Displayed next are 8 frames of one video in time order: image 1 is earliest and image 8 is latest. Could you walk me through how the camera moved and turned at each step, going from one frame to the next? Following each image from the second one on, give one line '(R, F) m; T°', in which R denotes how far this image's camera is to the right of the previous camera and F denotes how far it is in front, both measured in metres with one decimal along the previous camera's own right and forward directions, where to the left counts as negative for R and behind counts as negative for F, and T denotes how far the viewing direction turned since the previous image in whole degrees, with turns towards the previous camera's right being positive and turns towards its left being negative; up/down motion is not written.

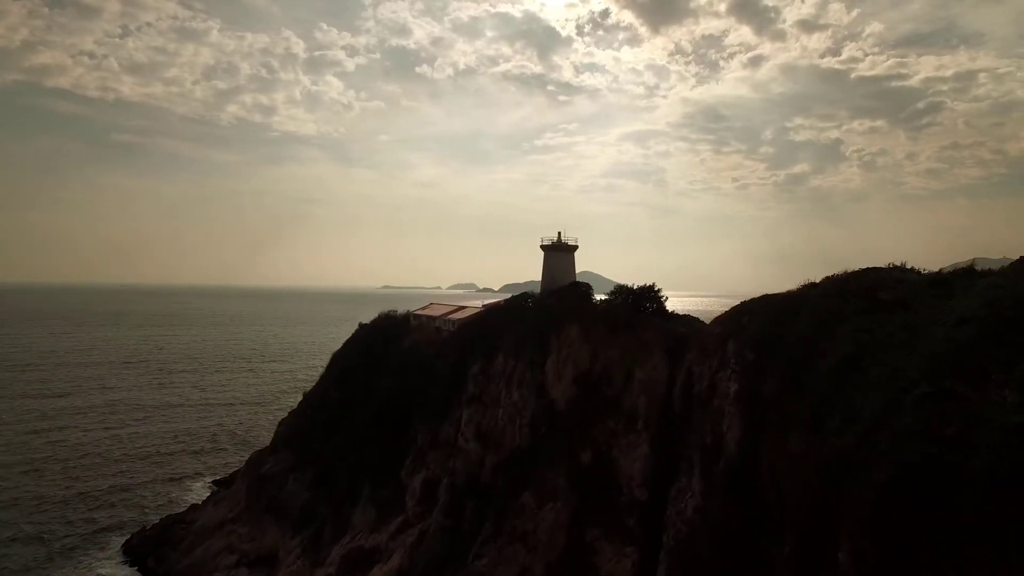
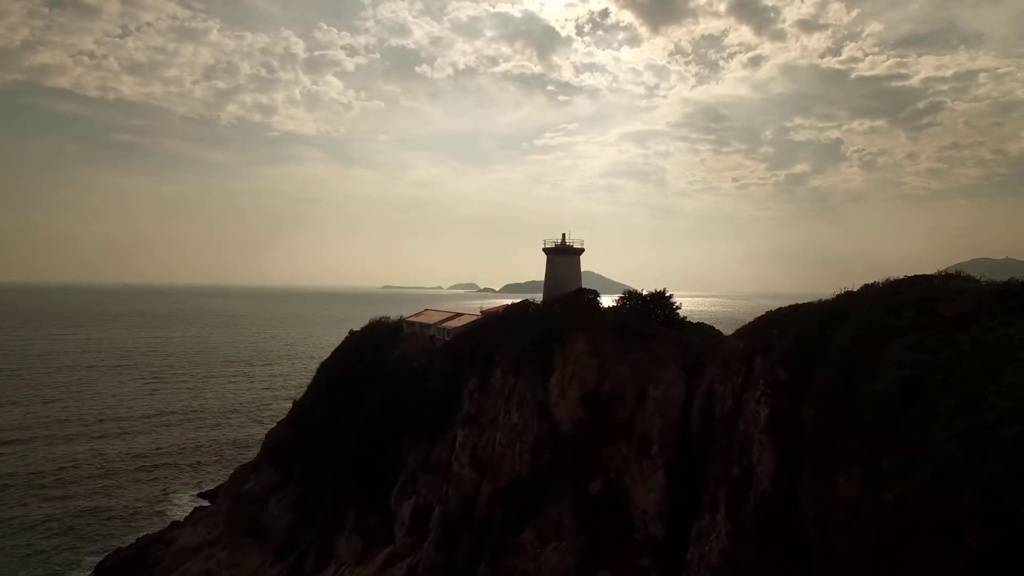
(0.0, +1.2) m; 0°
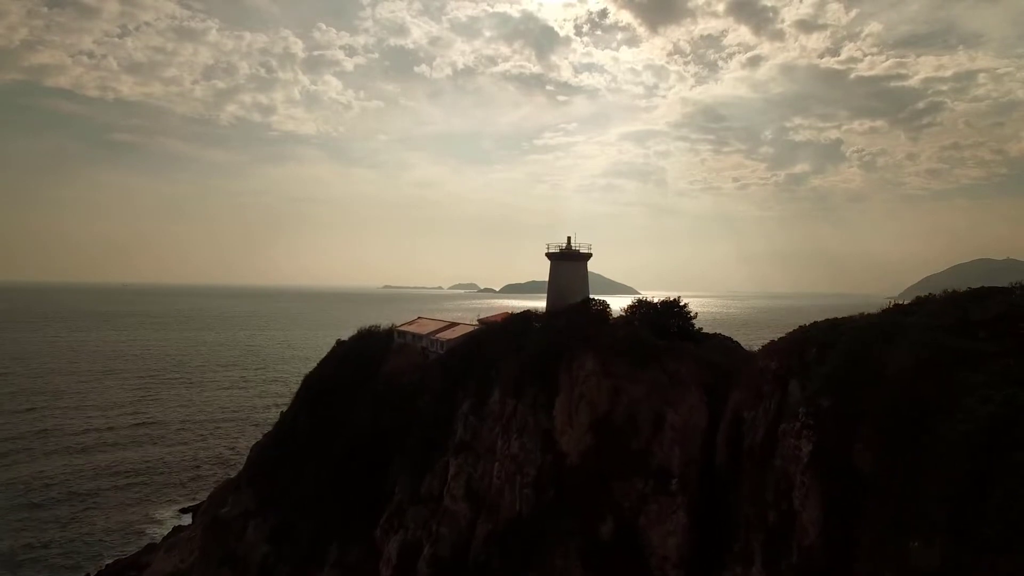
(-0.7, +0.4) m; 0°
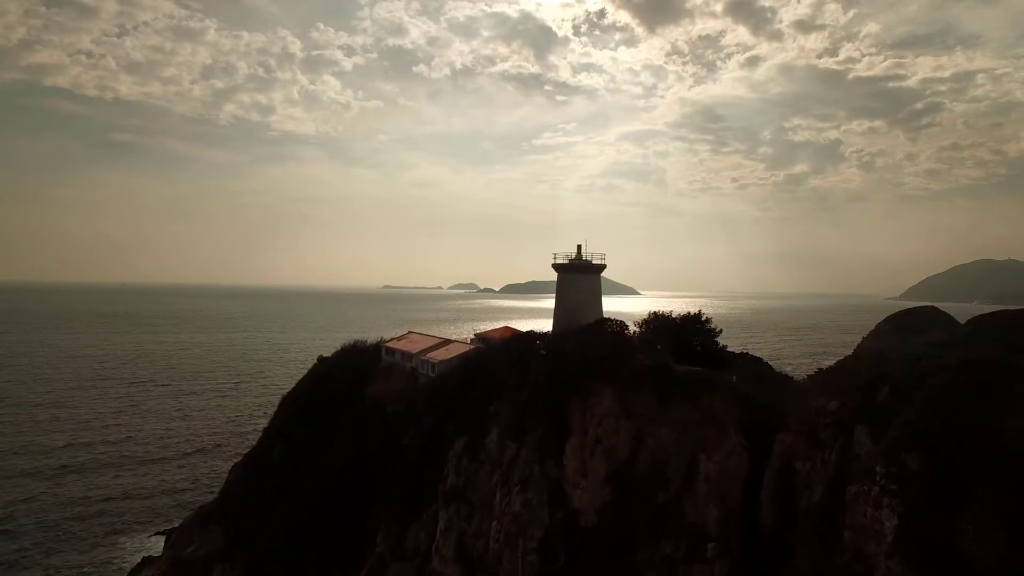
(-1.5, 0.0) m; 0°
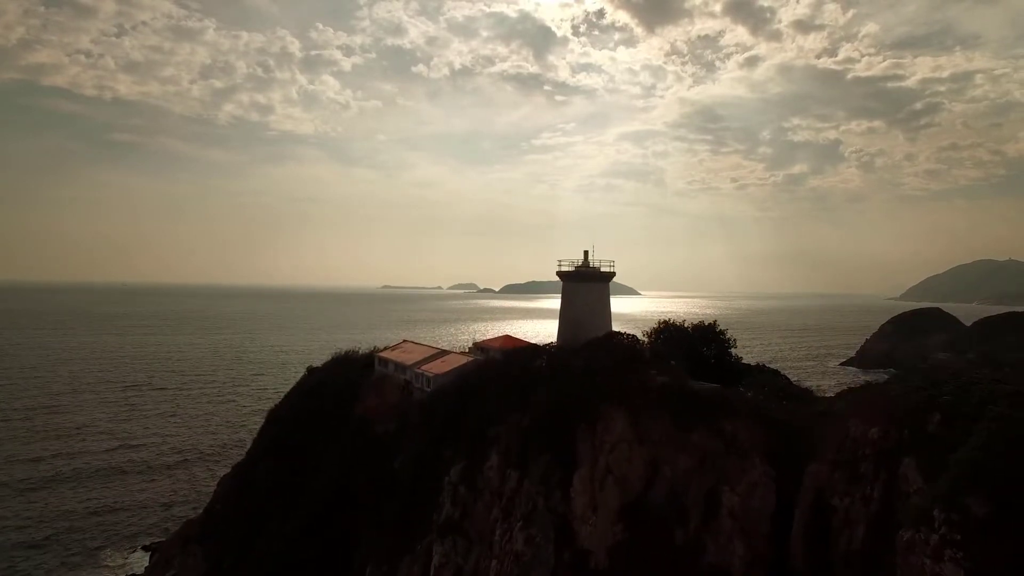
(-1.0, -0.2) m; 0°
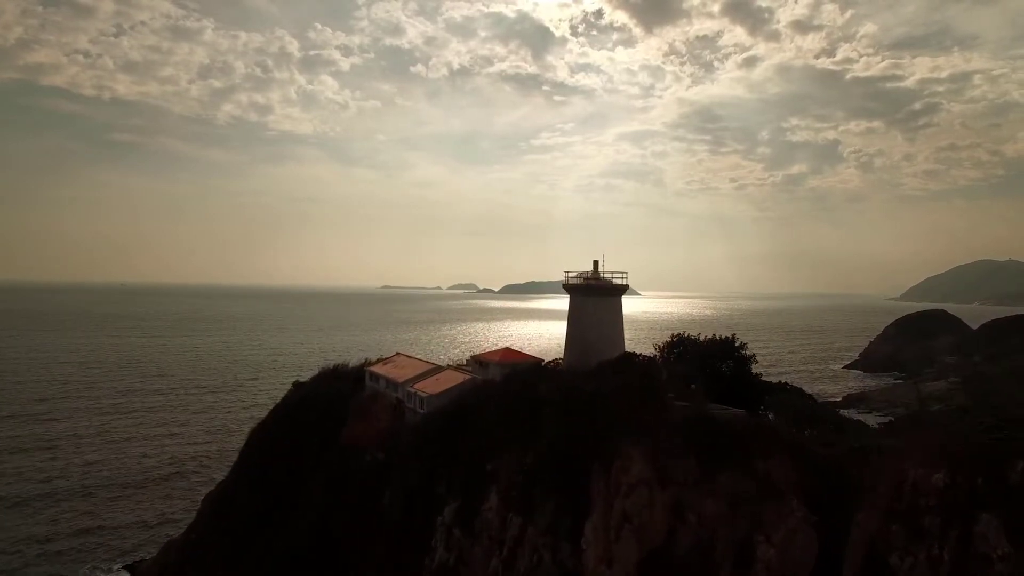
(-0.5, +1.0) m; 0°
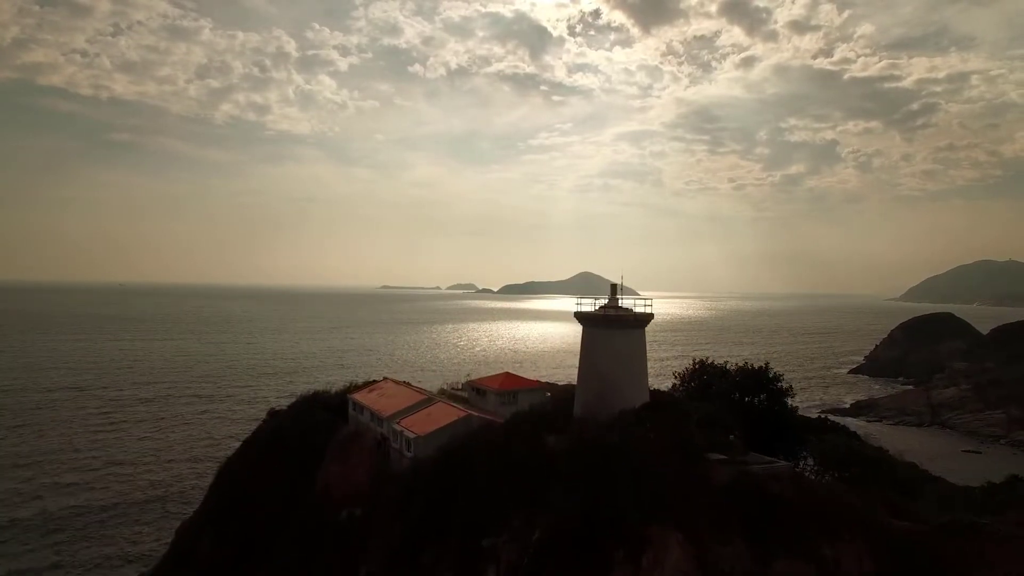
(-0.3, +1.9) m; 0°
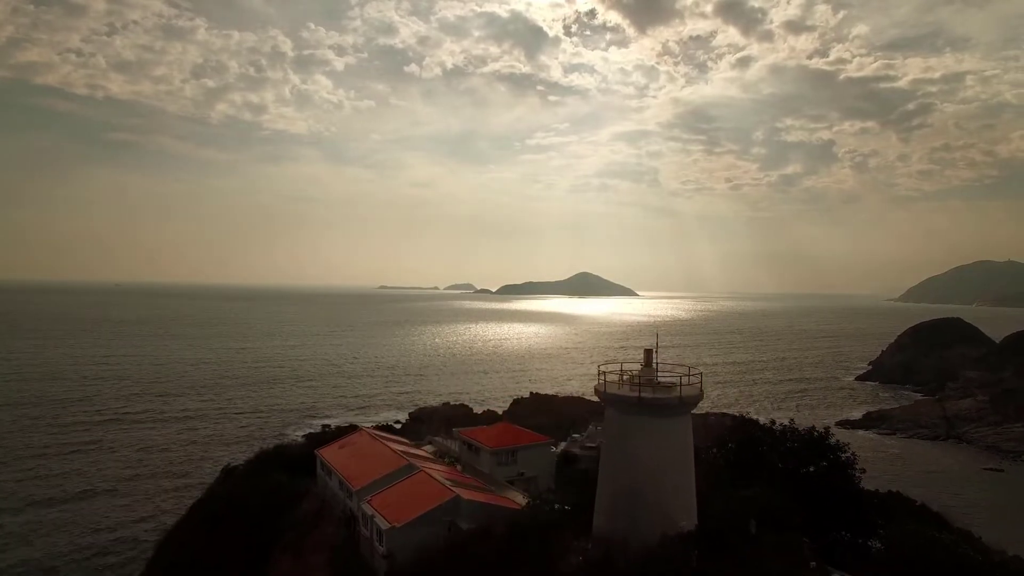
(-0.1, +3.0) m; 0°
